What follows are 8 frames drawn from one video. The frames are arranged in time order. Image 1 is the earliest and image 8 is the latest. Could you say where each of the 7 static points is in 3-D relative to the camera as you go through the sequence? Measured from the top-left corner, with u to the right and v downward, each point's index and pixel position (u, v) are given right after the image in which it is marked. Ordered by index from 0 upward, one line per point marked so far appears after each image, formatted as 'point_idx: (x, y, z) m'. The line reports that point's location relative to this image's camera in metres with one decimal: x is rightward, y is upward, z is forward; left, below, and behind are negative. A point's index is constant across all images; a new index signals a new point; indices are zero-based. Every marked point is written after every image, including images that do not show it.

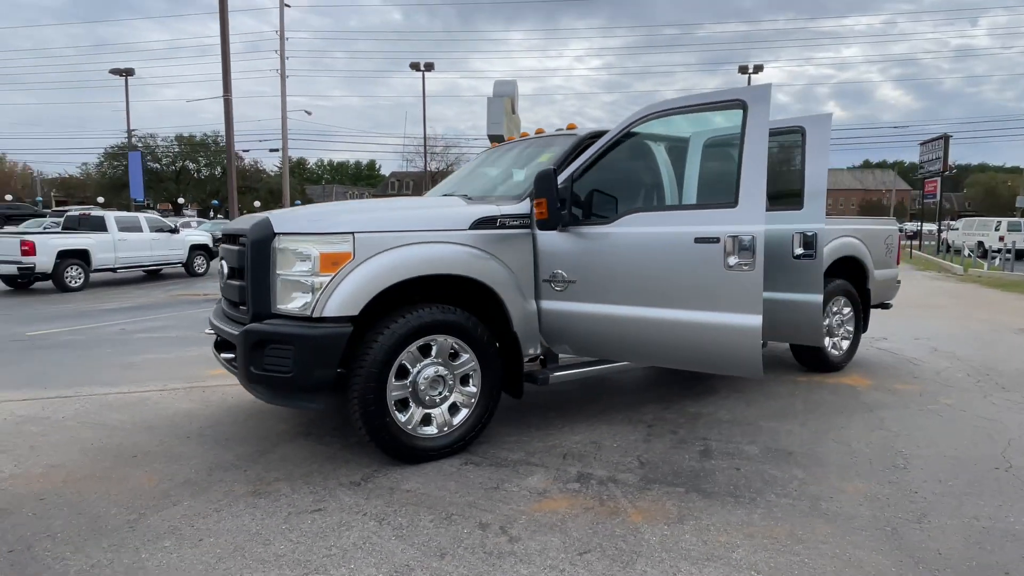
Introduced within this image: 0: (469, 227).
0: (-0.3, +0.4, +3.9) m
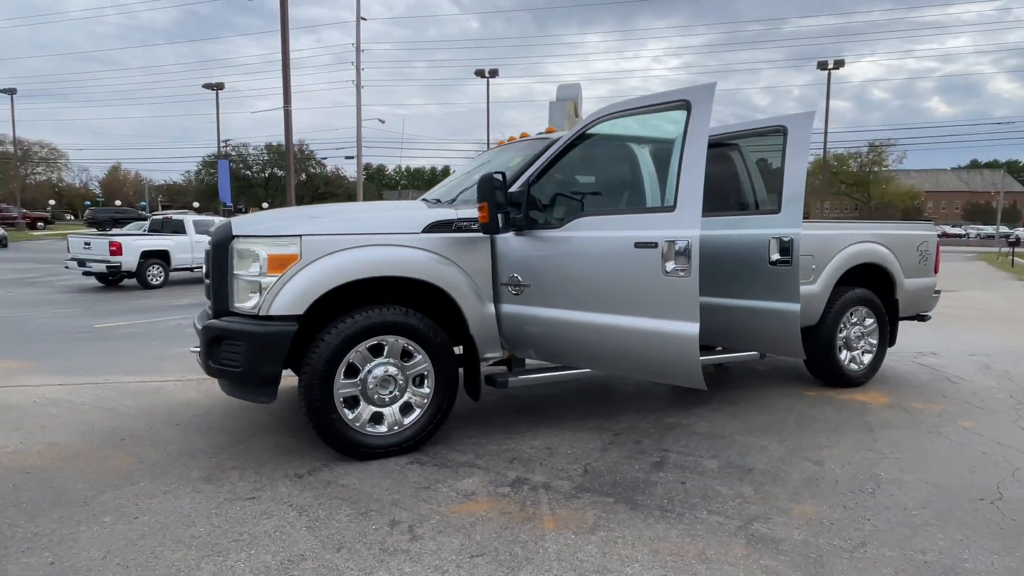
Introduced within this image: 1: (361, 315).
0: (-0.6, +0.4, +4.0) m
1: (-1.0, -0.2, +3.9) m
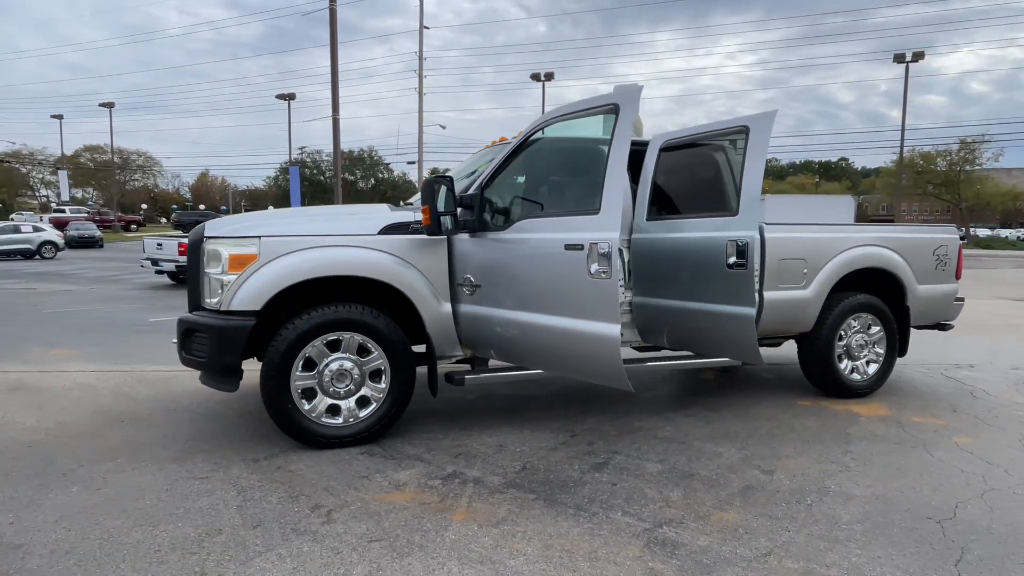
0: (-1.0, +0.4, +4.2) m
1: (-1.4, -0.2, +4.1) m
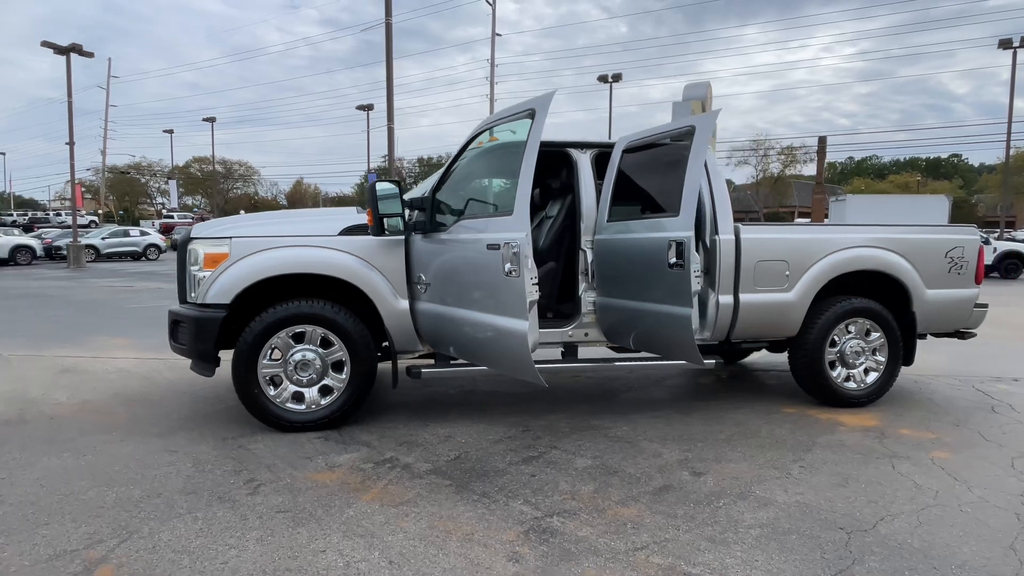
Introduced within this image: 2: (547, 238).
0: (-1.4, +0.4, +4.6) m
1: (-1.8, -0.1, +4.5) m
2: (+0.3, +0.5, +5.2) m
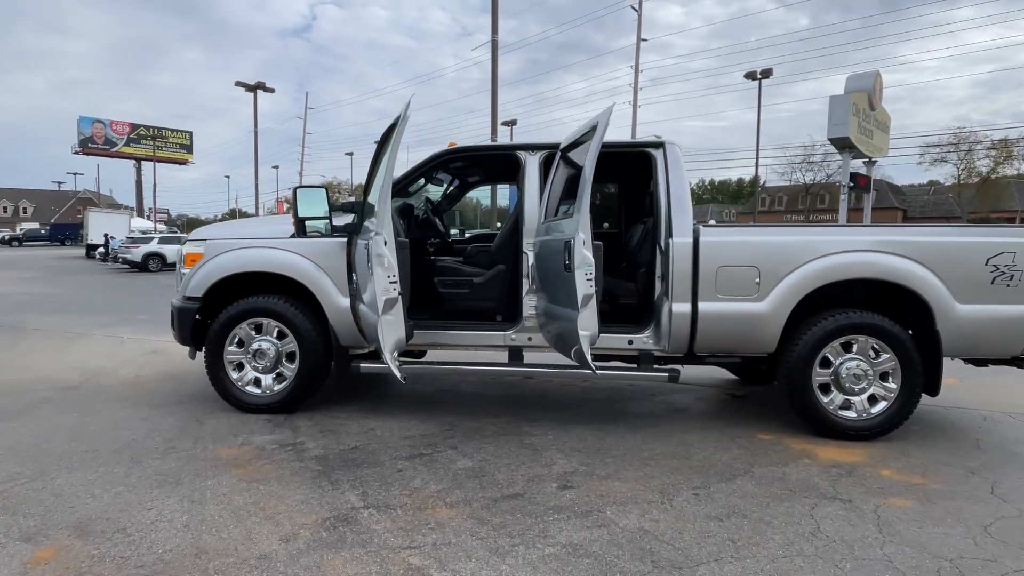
0: (-1.9, +0.4, +5.0) m
1: (-2.3, -0.1, +5.1) m
2: (-0.1, +0.4, +5.1) m
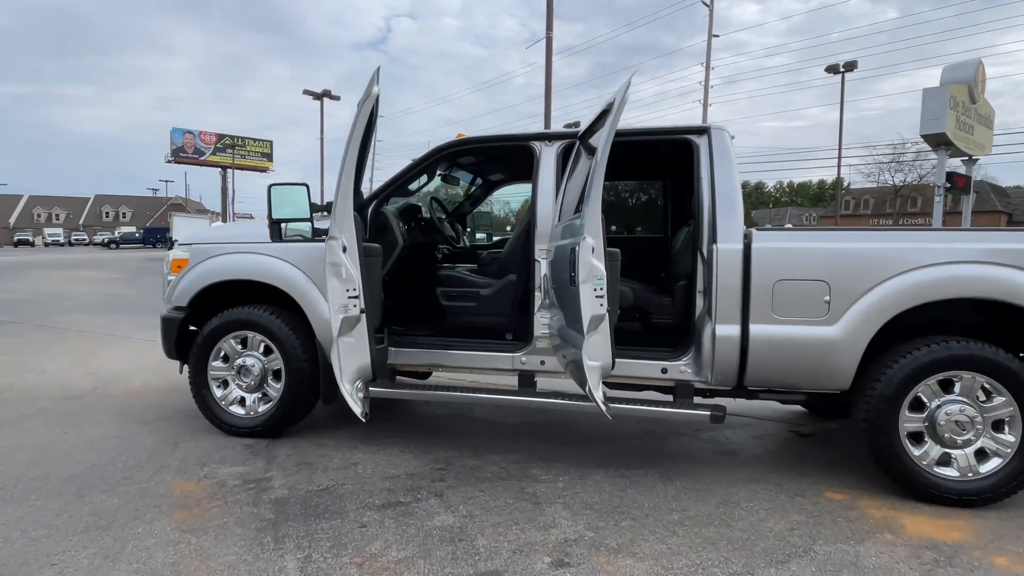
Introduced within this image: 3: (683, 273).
0: (-1.8, +0.4, +4.5) m
1: (-2.2, -0.2, +4.6) m
2: (0.0, +0.3, +4.4) m
3: (+1.2, +0.1, +4.2) m
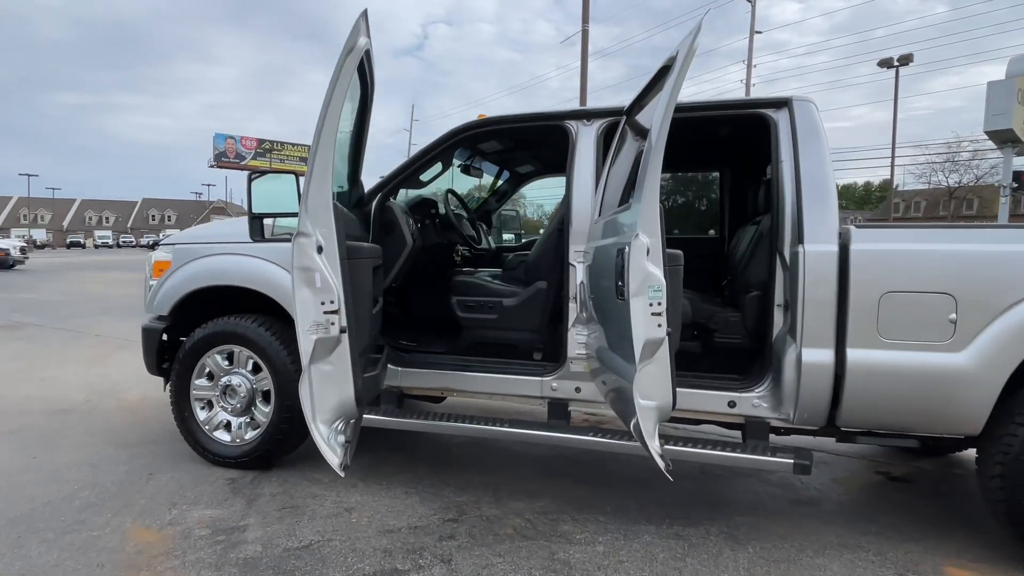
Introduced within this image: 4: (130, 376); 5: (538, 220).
0: (-1.6, +0.3, +3.9) m
1: (-2.0, -0.2, +4.0) m
2: (+0.2, +0.3, +3.7) m
3: (+1.4, 0.0, +3.4) m
4: (-4.4, -1.0, +6.7) m
5: (+0.2, +0.6, +5.0) m
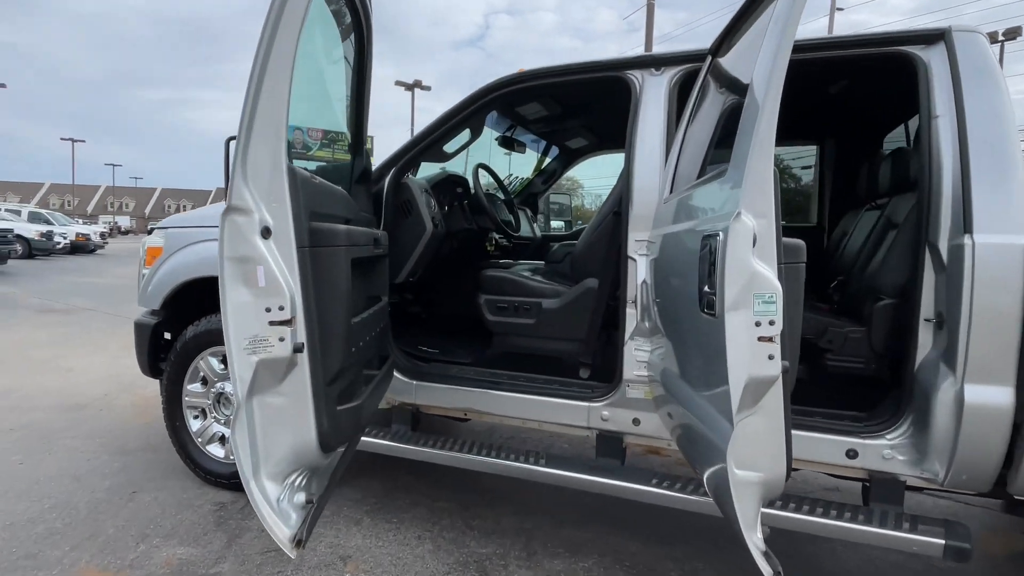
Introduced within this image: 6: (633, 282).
0: (-1.4, +0.4, +3.3) m
1: (-1.8, -0.2, +3.4) m
2: (+0.4, +0.3, +2.9) m
3: (+1.6, 0.0, +2.5) m
4: (-3.9, -0.9, +6.3) m
5: (+0.6, +0.6, +4.2) m
6: (+0.5, 0.0, +2.5) m
